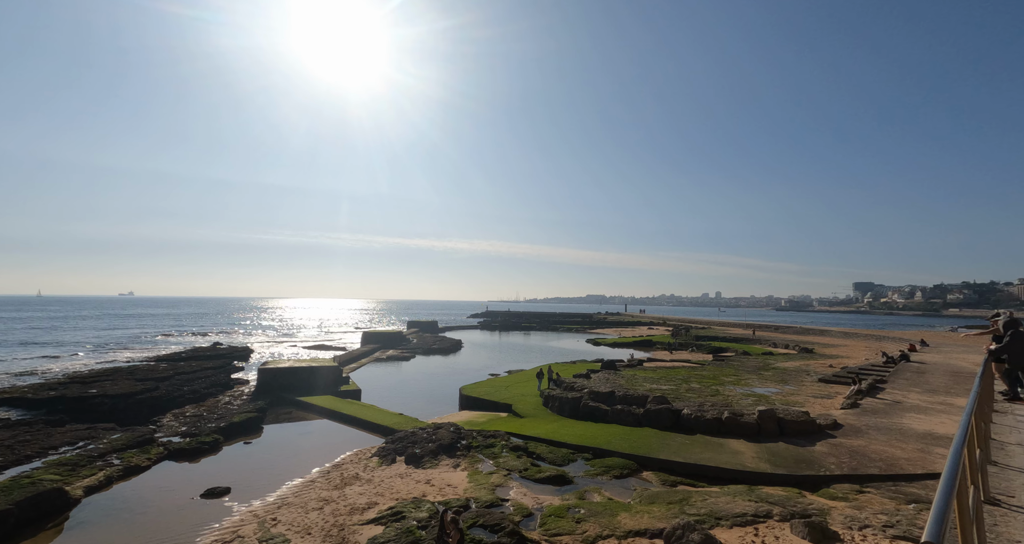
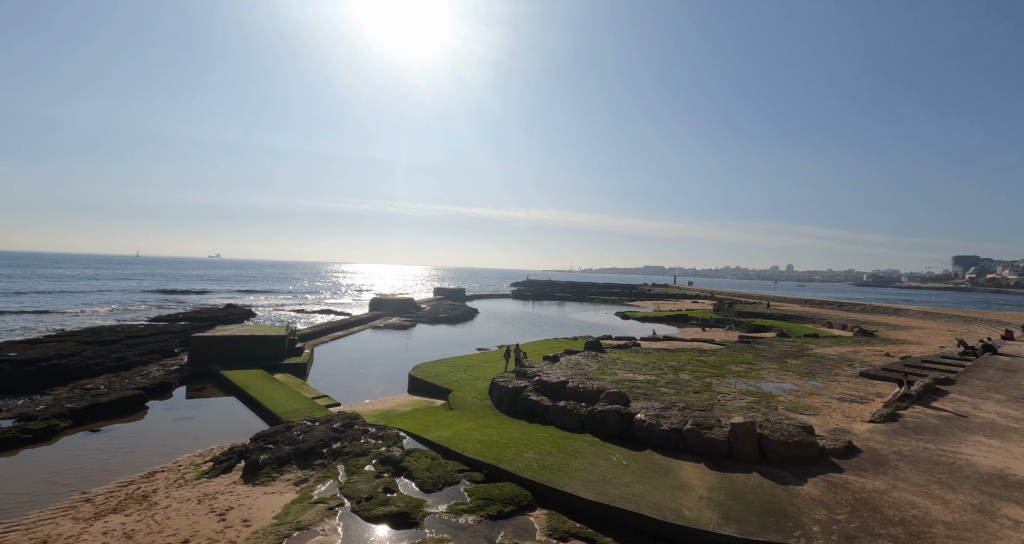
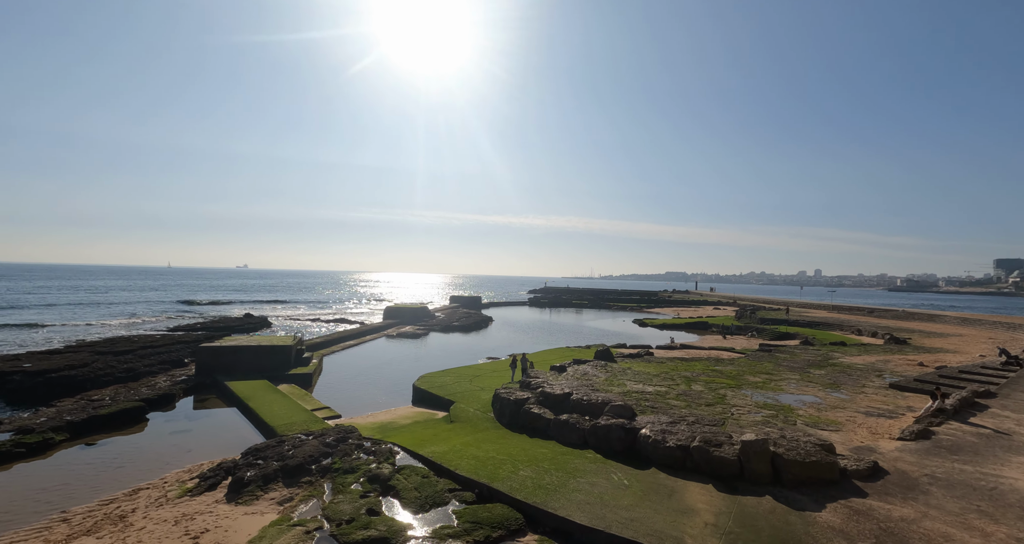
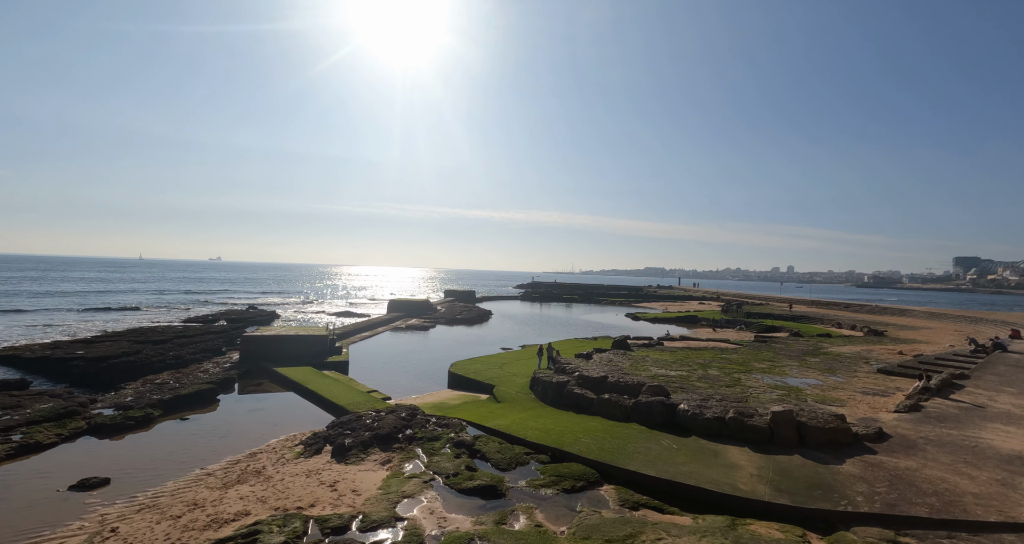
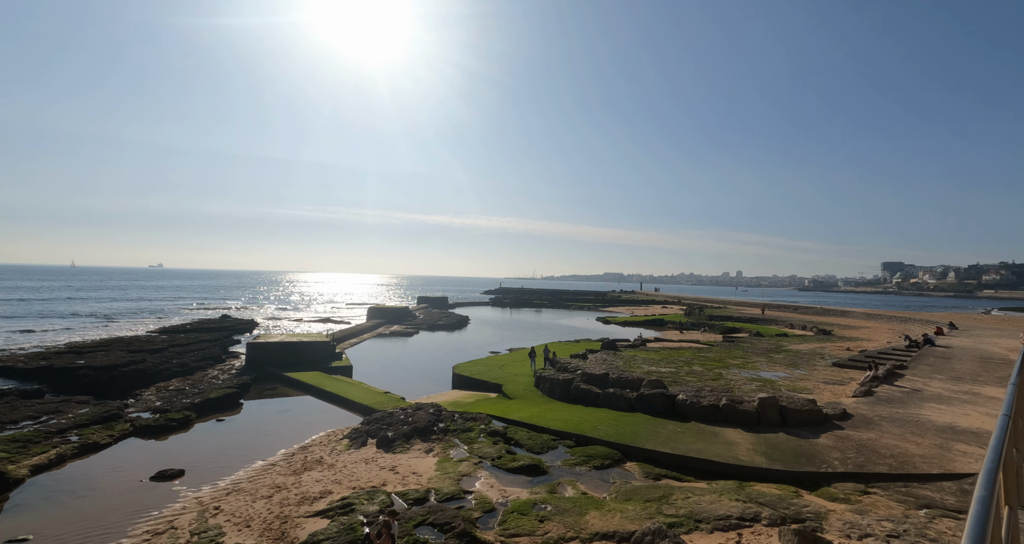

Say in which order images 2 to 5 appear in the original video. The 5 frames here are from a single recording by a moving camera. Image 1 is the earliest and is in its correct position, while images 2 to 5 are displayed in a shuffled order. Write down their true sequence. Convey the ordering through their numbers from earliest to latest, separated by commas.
5, 4, 2, 3
